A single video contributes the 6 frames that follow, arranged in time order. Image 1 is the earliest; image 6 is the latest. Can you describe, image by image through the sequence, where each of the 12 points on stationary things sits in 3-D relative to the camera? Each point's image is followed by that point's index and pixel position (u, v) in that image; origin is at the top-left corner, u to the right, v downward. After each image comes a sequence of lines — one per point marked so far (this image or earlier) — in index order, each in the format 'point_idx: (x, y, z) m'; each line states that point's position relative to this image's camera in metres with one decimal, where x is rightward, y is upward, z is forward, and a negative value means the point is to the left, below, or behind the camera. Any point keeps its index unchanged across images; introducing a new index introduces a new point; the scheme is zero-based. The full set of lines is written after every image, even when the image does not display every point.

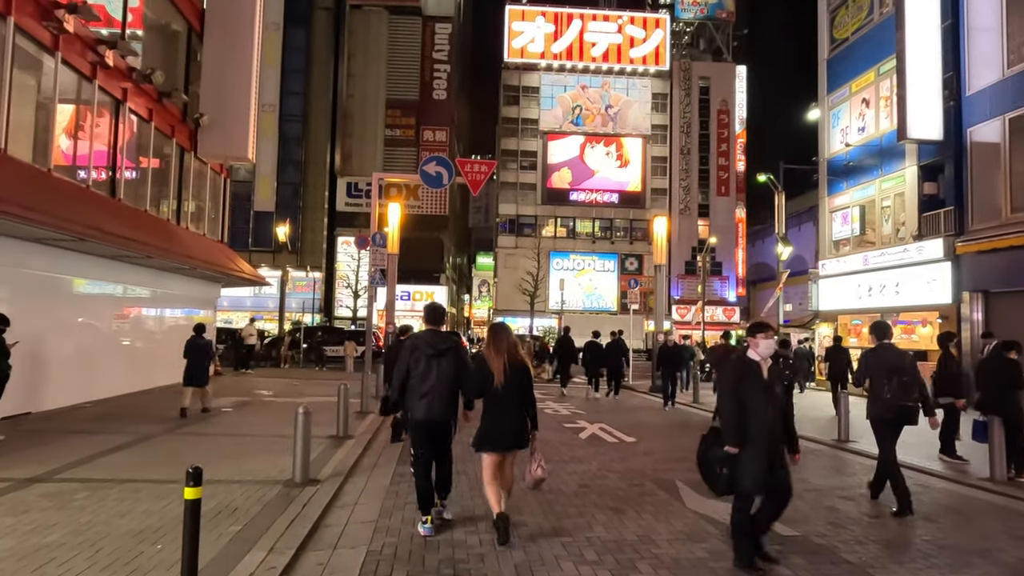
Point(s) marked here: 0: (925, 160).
0: (+11.8, +3.6, +18.9) m
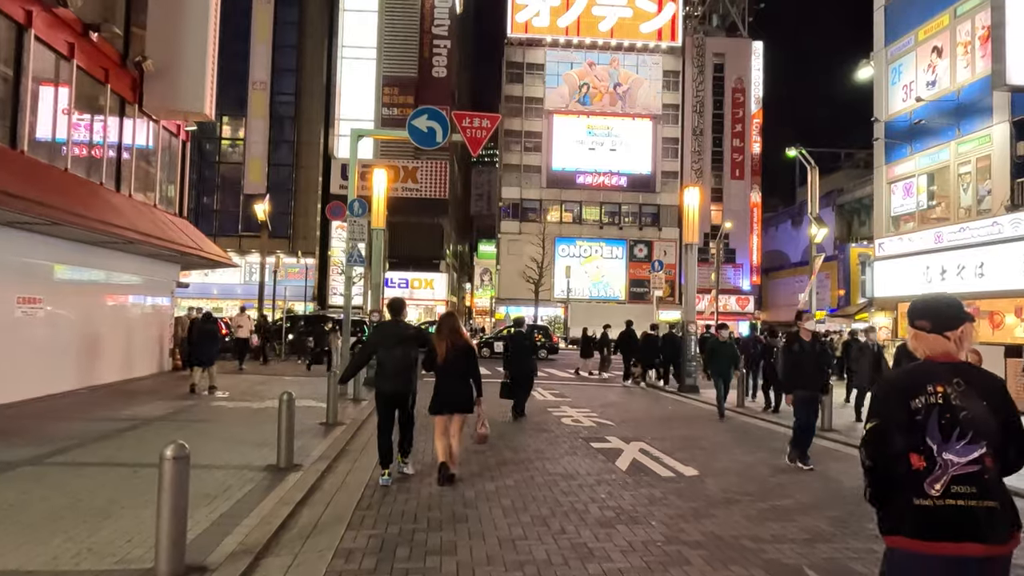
0: (+11.9, +4.1, +15.6) m
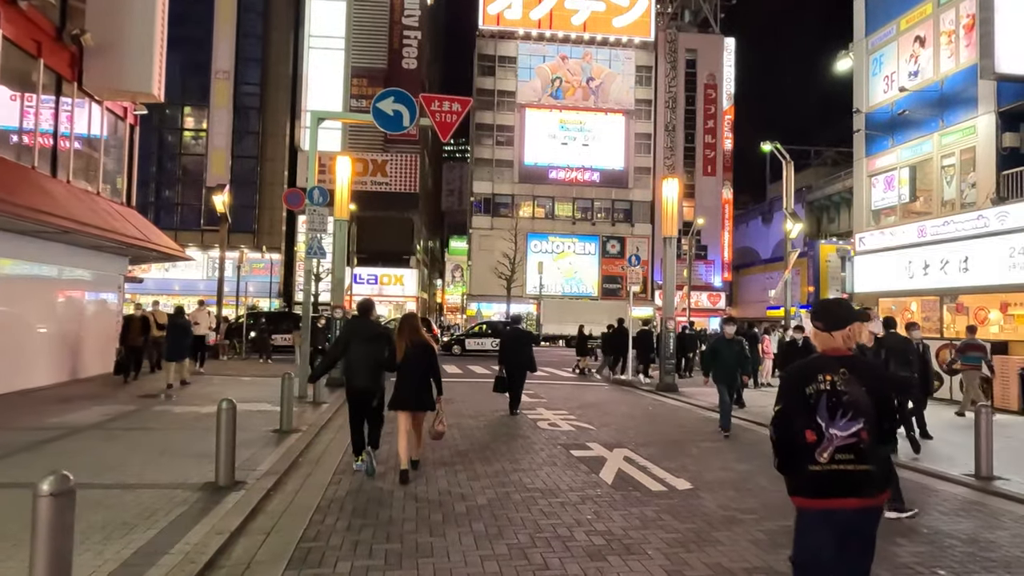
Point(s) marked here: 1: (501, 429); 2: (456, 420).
0: (+11.3, +4.2, +15.2) m
1: (-0.2, -2.3, +10.7) m
2: (-1.0, -2.4, +11.9) m
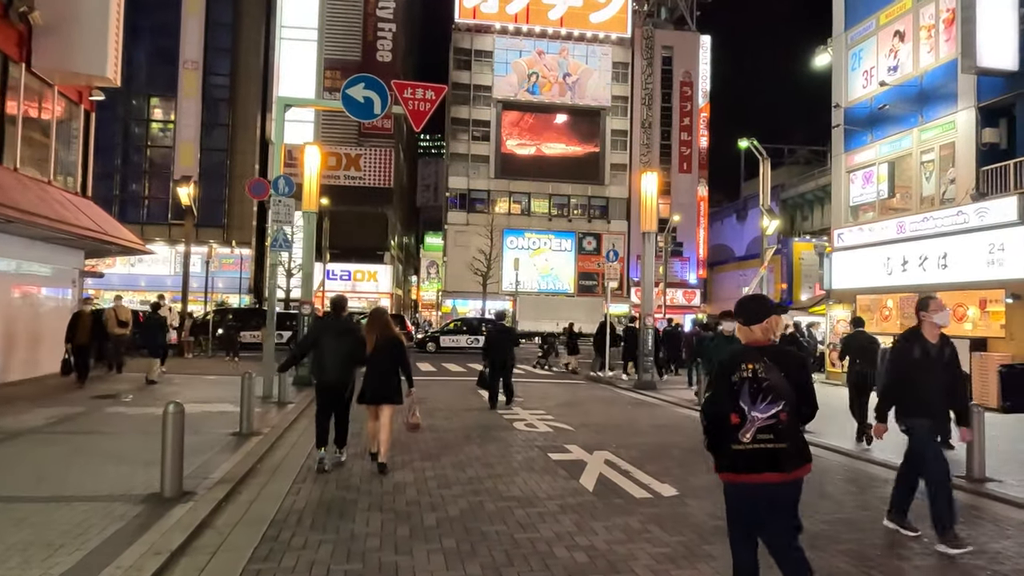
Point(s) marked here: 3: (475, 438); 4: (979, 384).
0: (+10.8, +4.3, +15.1) m
1: (-0.6, -2.2, +10.2) m
2: (-1.4, -2.3, +11.3) m
3: (-0.5, -2.1, +9.5) m
4: (+10.0, -2.0, +14.2) m
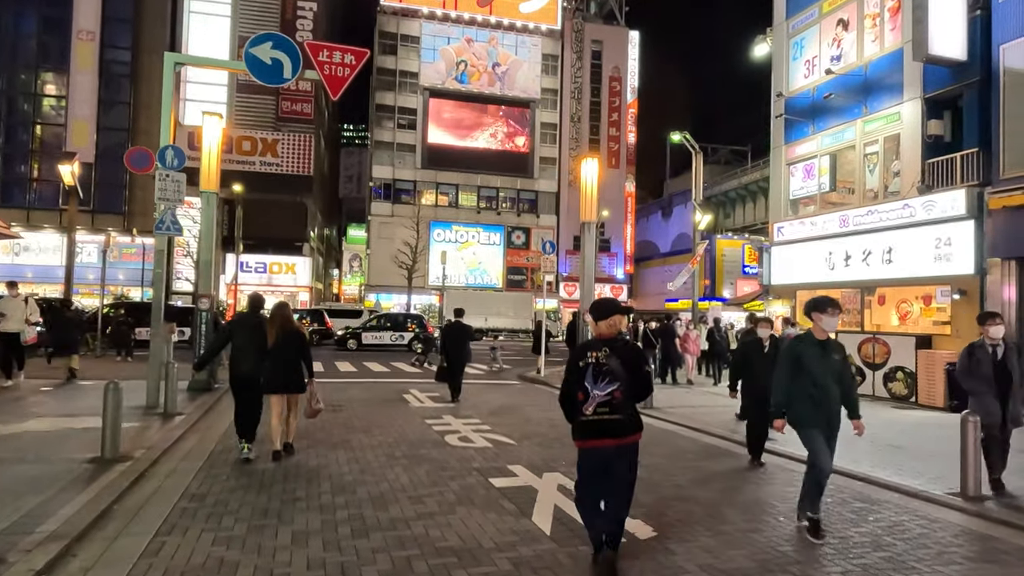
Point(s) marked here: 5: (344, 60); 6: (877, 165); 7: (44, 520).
0: (+9.3, +4.4, +14.7) m
1: (-1.4, -2.1, +8.6) m
2: (-2.4, -2.1, +9.7) m
3: (-1.3, -2.0, +7.9) m
4: (+8.6, -2.0, +13.7) m
5: (-3.1, +4.2, +12.3) m
6: (+8.9, +3.0, +16.2) m
7: (-3.9, -1.9, +5.5) m
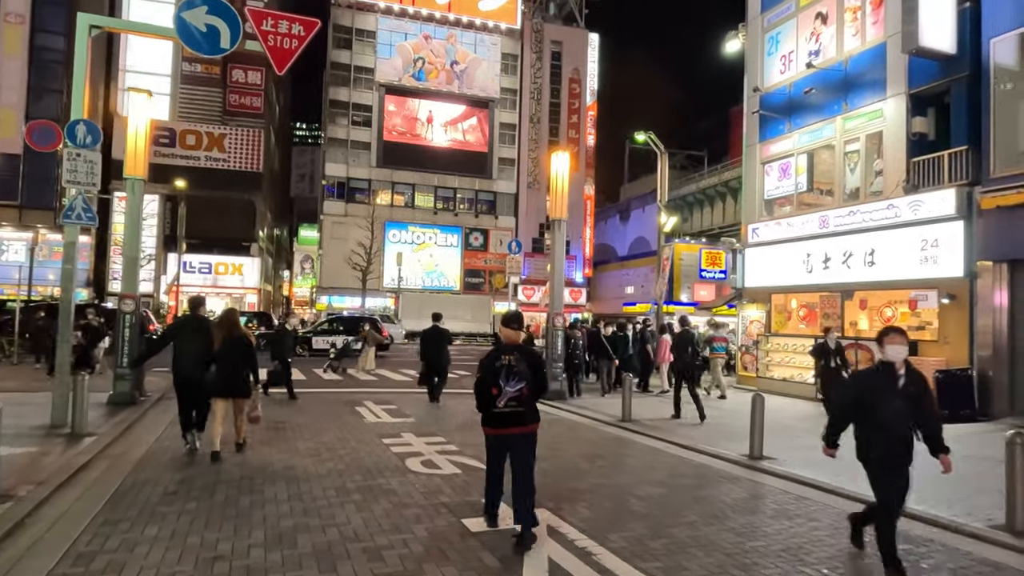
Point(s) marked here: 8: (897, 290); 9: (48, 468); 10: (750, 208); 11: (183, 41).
0: (+8.6, +4.3, +14.2) m
1: (-1.7, -2.1, +7.3) m
2: (-2.8, -2.1, +8.3) m
3: (-1.6, -2.0, +6.6) m
4: (+7.9, -2.0, +13.1) m
5: (-3.6, +4.2, +10.8) m
6: (+8.1, +2.9, +15.5) m
7: (-3.9, -1.9, +4.0) m
8: (+8.3, 0.0, +14.4) m
9: (-5.2, -2.0, +7.4) m
10: (+6.8, +2.3, +19.1) m
11: (-5.2, +3.9, +10.5) m
